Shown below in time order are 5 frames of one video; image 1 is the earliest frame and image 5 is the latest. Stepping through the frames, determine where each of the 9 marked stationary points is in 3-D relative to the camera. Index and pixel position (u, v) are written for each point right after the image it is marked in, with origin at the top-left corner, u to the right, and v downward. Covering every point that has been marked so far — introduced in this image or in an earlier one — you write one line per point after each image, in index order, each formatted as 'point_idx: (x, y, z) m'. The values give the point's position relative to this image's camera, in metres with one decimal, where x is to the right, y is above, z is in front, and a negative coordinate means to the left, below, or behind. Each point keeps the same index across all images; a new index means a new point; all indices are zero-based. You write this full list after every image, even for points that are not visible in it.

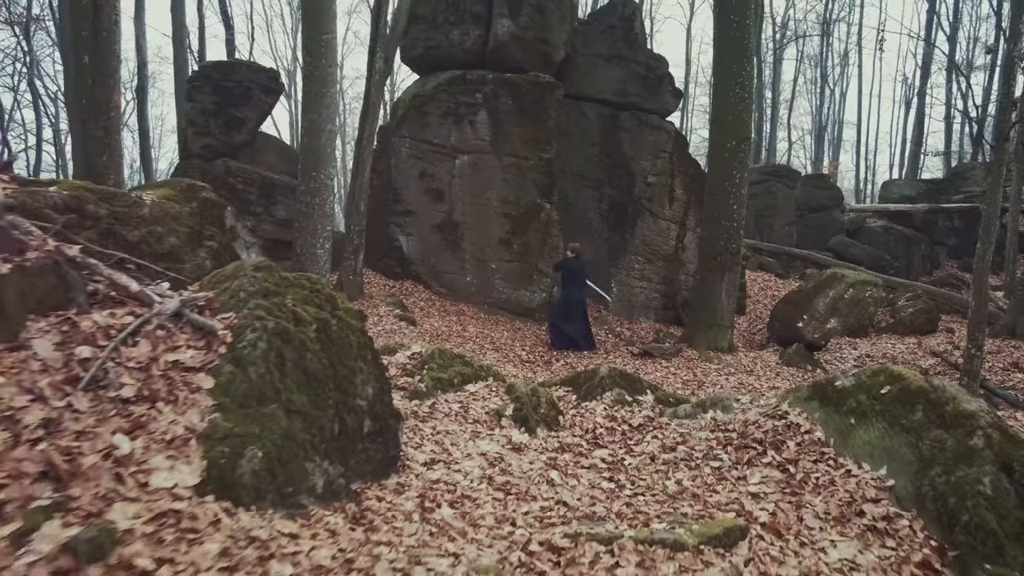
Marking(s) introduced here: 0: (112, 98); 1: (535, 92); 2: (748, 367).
0: (-6.2, +3.0, +10.6) m
1: (+0.6, +4.8, +16.7) m
2: (+4.4, -1.5, +12.9) m
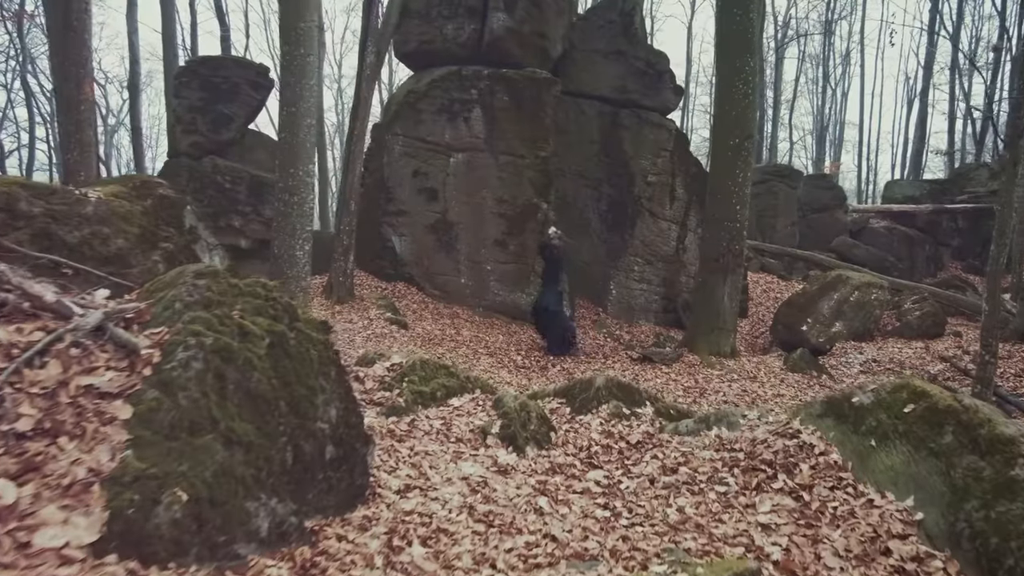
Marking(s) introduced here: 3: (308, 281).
0: (-6.3, +2.9, +10.1) m
1: (+0.5, +4.7, +16.2) m
2: (+4.3, -1.5, +12.4) m
3: (-2.6, +0.1, +8.9) m
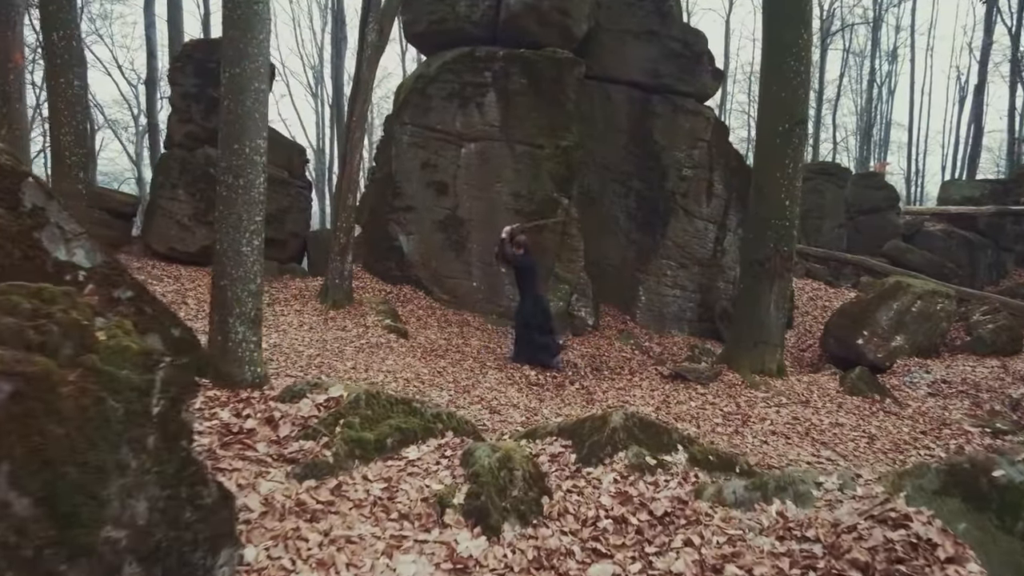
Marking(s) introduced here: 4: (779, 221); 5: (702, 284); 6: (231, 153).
0: (-6.3, +2.9, +8.6) m
1: (+0.8, +4.6, +14.3) m
2: (+4.4, -1.7, +10.4) m
3: (-2.7, 0.0, +7.2) m
4: (+4.3, +1.1, +11.1) m
5: (+4.2, +0.1, +15.0) m
6: (-2.9, +1.4, +7.0) m
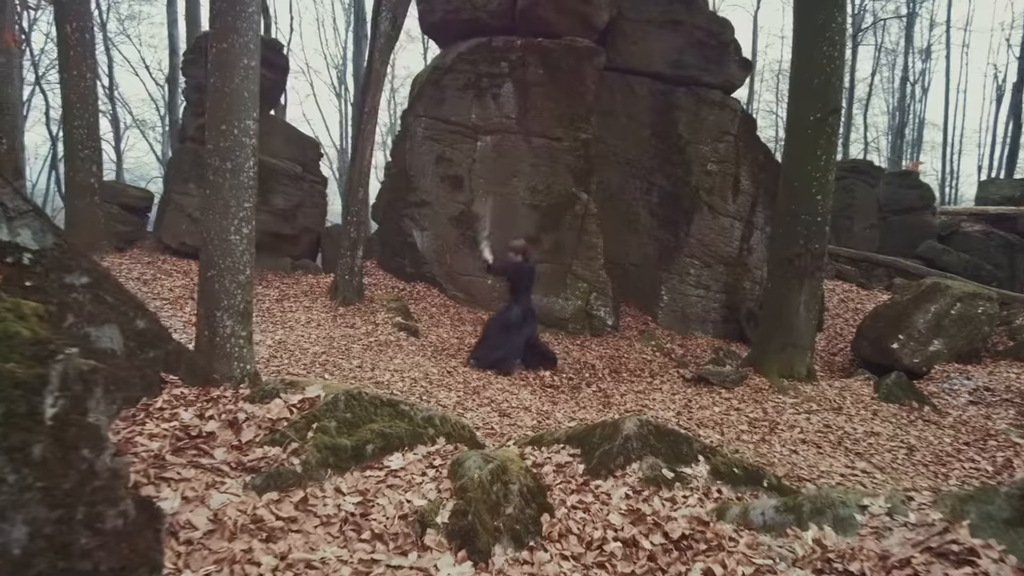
0: (-6.1, +3.0, +8.2) m
1: (+1.2, +4.6, +13.8) m
2: (+4.6, -1.6, +9.6) m
3: (-2.6, +0.1, +6.7) m
4: (+4.6, +1.1, +10.4) m
5: (+4.5, +0.1, +14.3) m
6: (-2.8, +1.5, +6.5) m
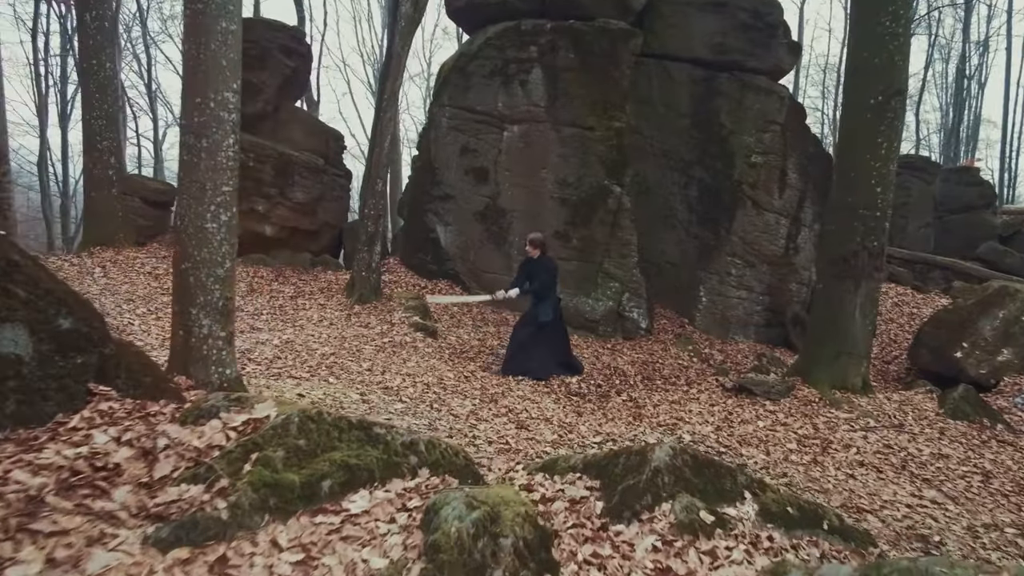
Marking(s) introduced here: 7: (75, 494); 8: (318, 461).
0: (-5.9, +3.1, +7.6) m
1: (+1.7, +4.6, +12.8) m
2: (+4.8, -1.7, +8.5) m
3: (-2.5, +0.2, +5.9) m
4: (+4.9, +1.1, +9.2) m
5: (+5.0, +0.1, +13.1) m
6: (-2.7, +1.5, +5.7) m
7: (-1.8, -0.9, +2.9) m
8: (-1.0, -0.9, +3.4) m
